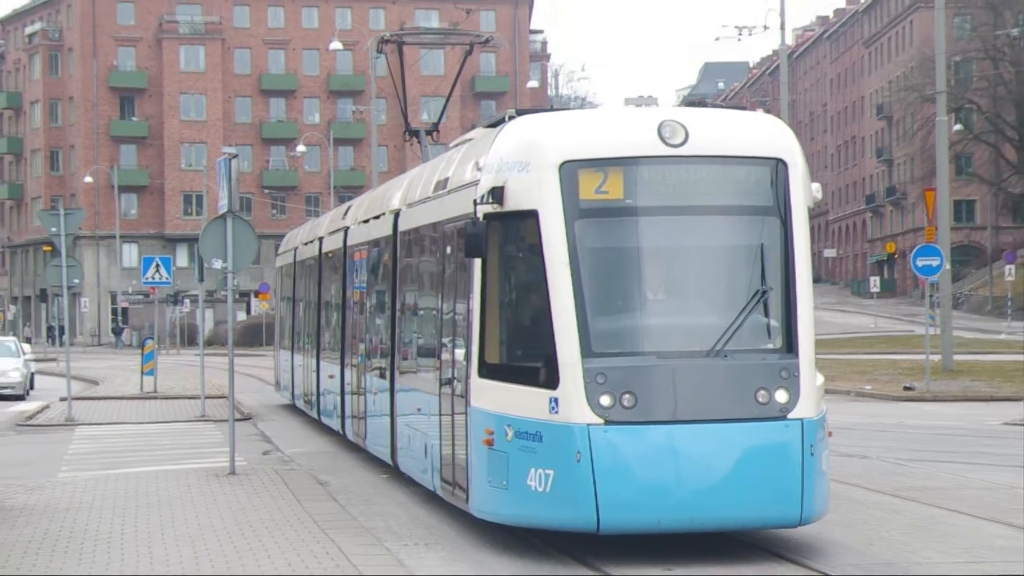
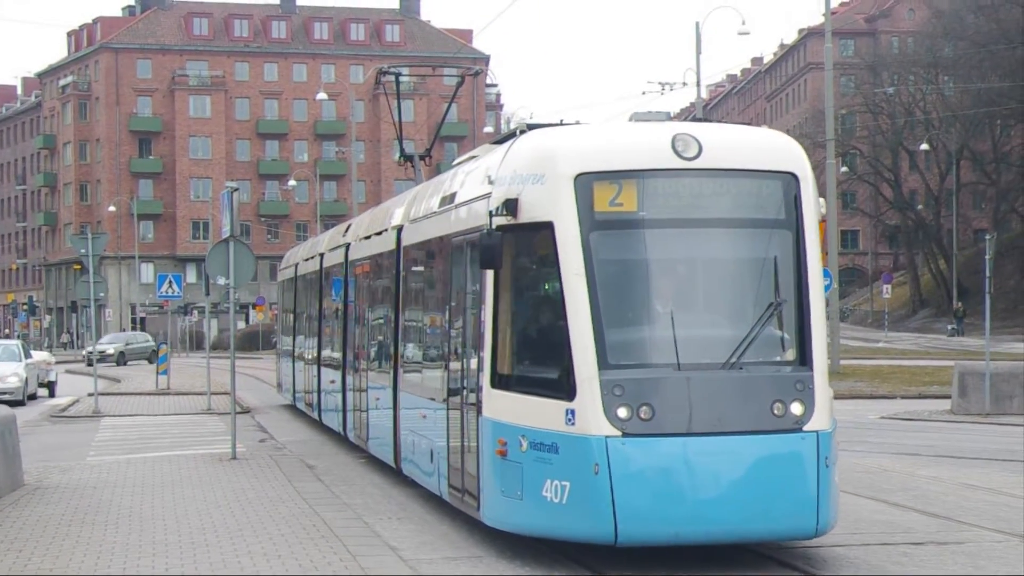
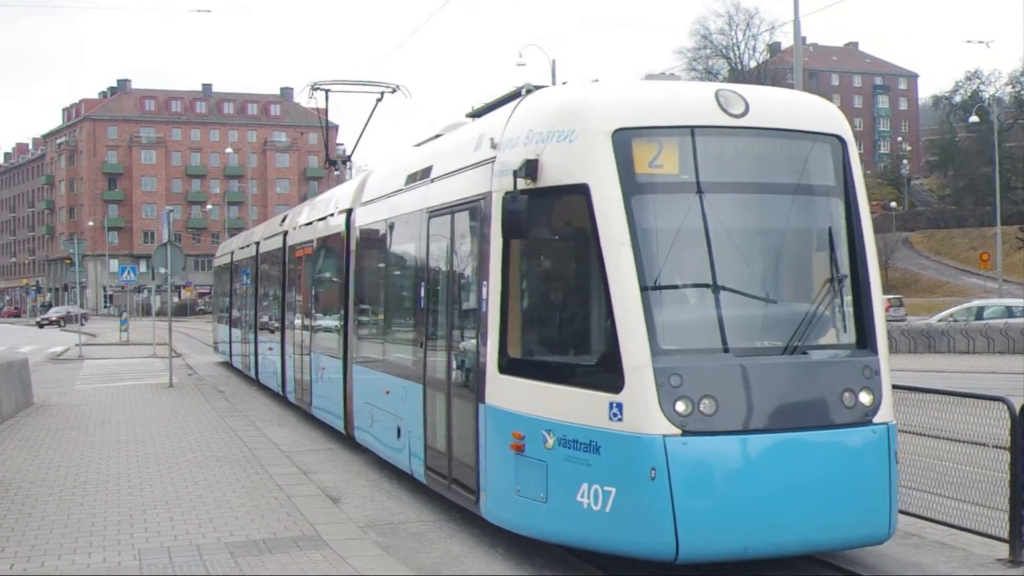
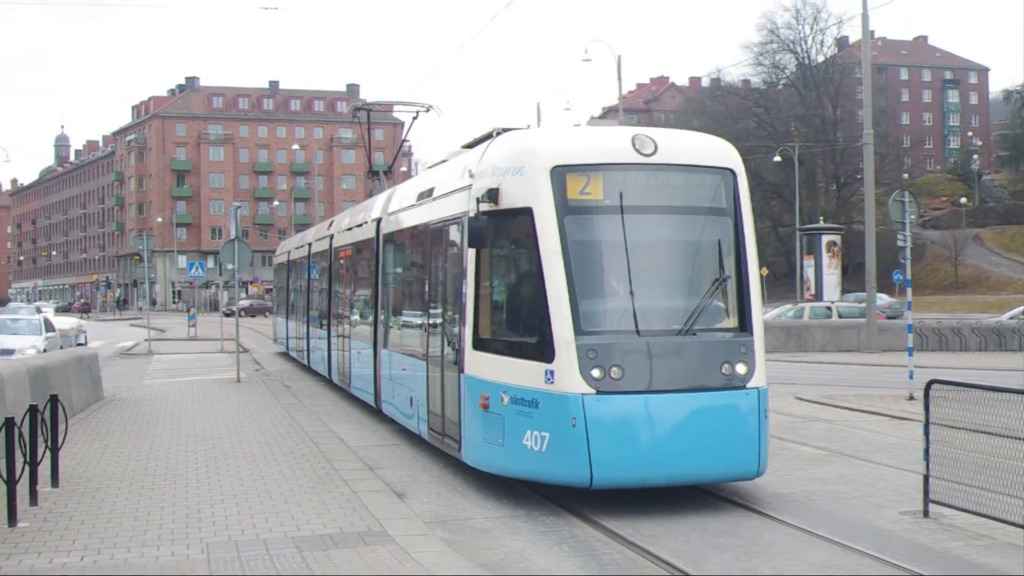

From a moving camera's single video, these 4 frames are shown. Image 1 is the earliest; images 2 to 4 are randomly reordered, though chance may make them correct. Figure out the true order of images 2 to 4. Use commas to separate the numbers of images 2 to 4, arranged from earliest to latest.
2, 4, 3
